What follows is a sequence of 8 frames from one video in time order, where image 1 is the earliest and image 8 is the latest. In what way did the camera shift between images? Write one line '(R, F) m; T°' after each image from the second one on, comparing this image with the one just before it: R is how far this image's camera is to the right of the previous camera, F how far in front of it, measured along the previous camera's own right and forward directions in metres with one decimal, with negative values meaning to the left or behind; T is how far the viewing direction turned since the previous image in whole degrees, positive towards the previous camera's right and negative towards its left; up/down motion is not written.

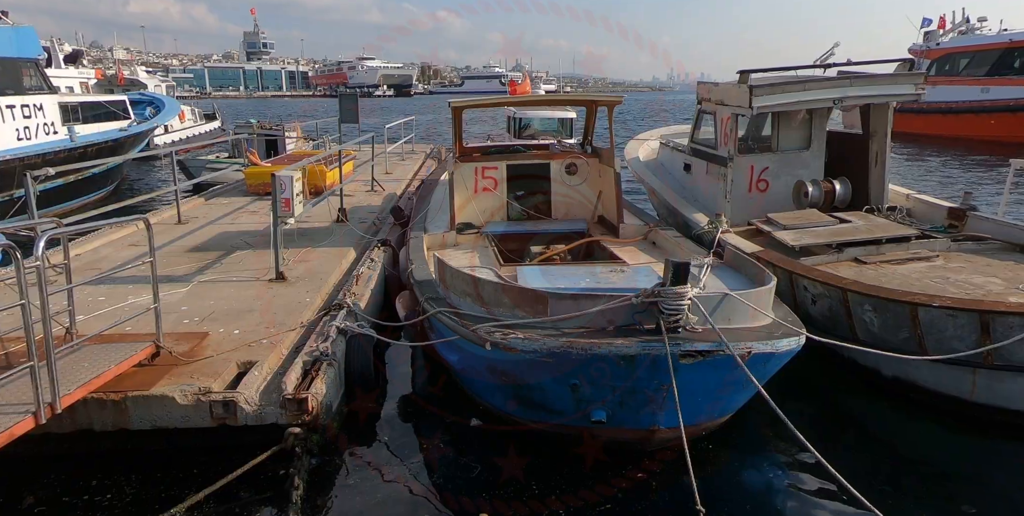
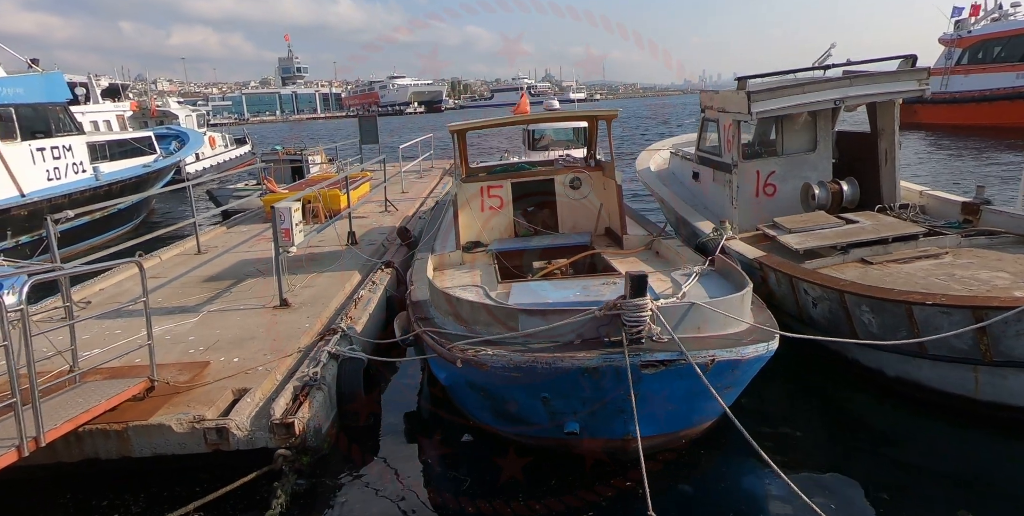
(+0.4, -0.1) m; -3°
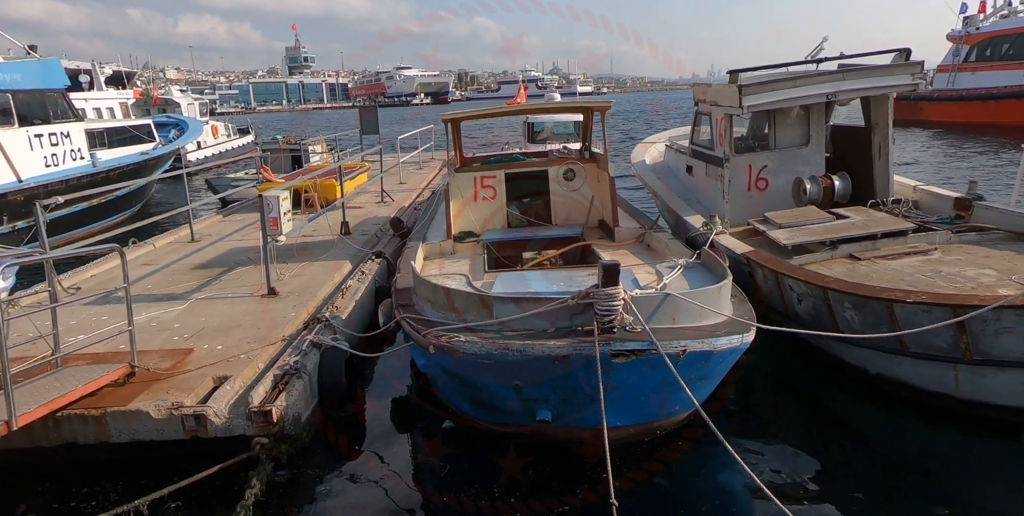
(+0.2, 0.0) m; -1°
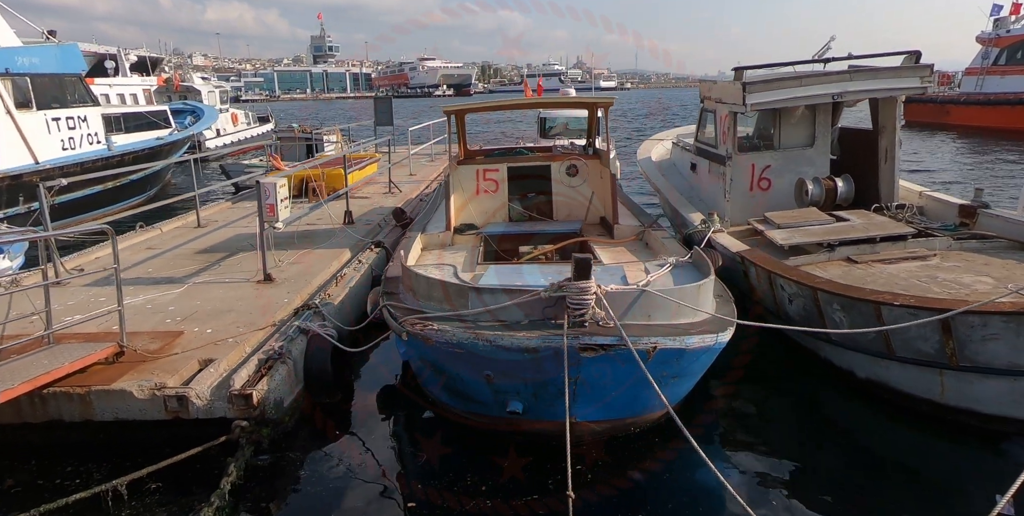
(+0.3, 0.0) m; -2°
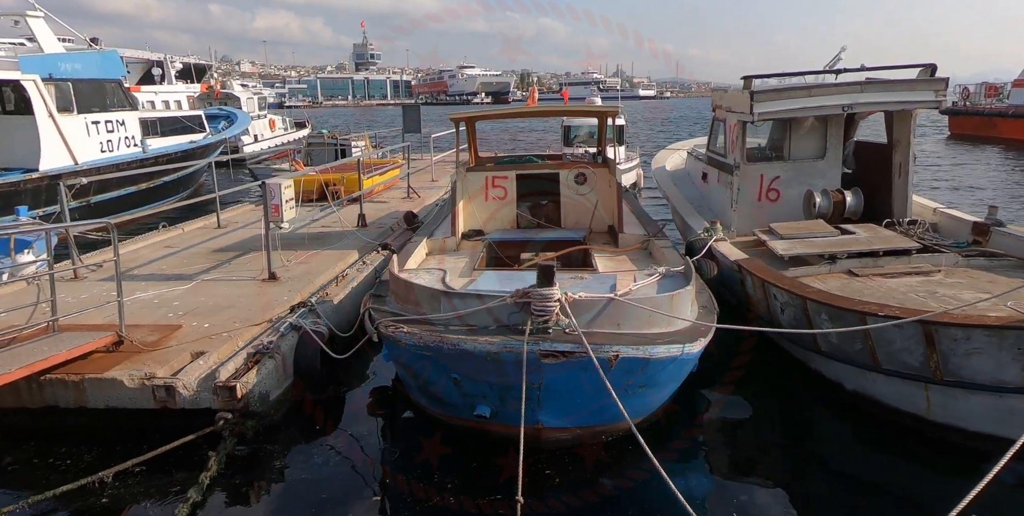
(+0.4, -0.1) m; -3°
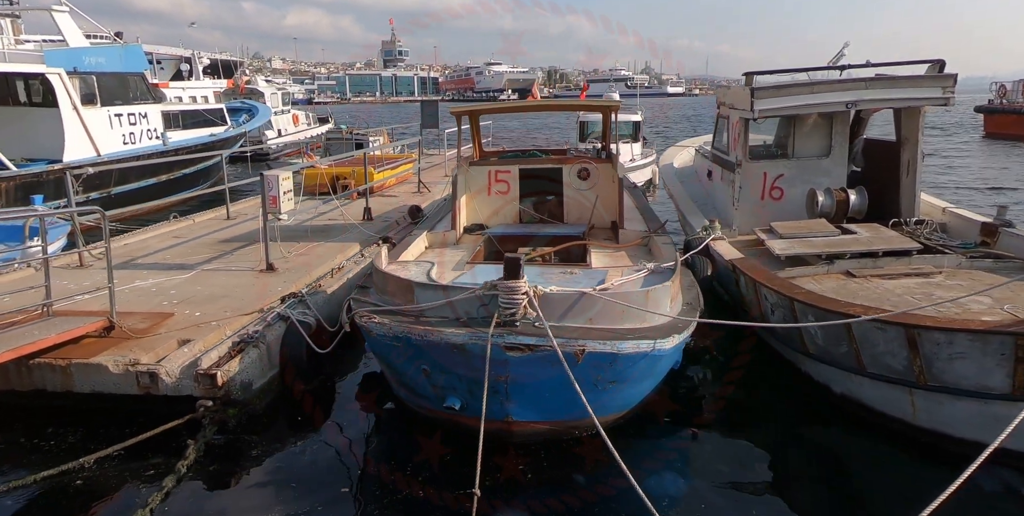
(+0.4, 0.0) m; -2°
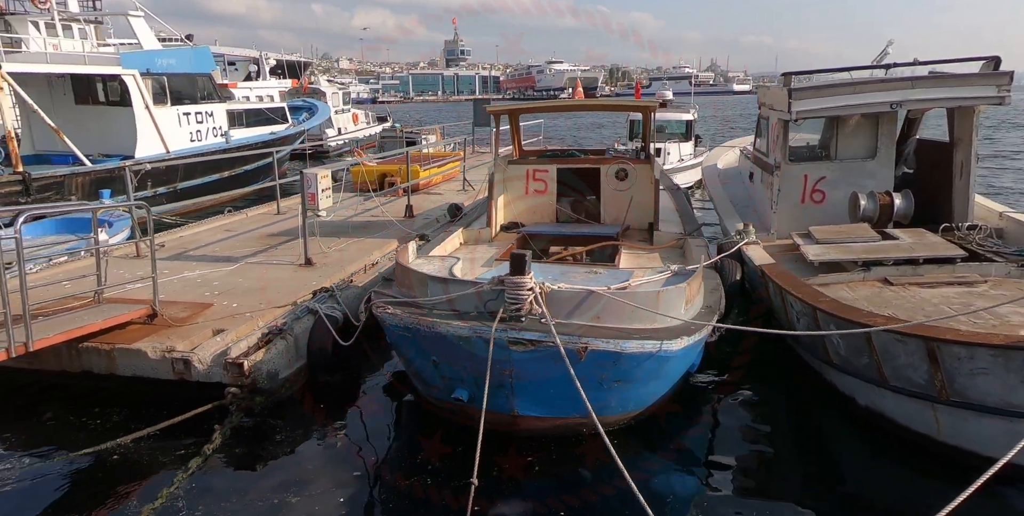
(+0.3, -0.1) m; -5°
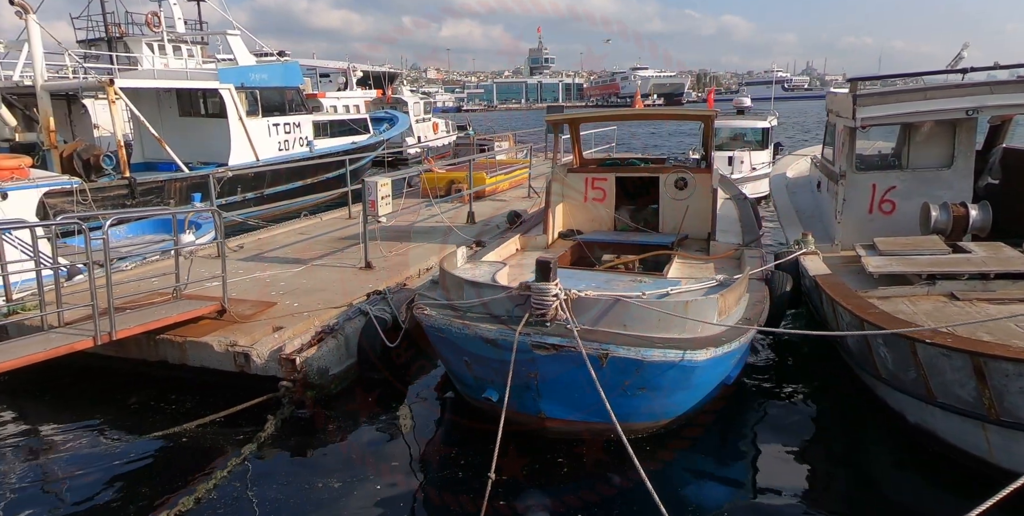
(+0.4, -0.1) m; -7°
